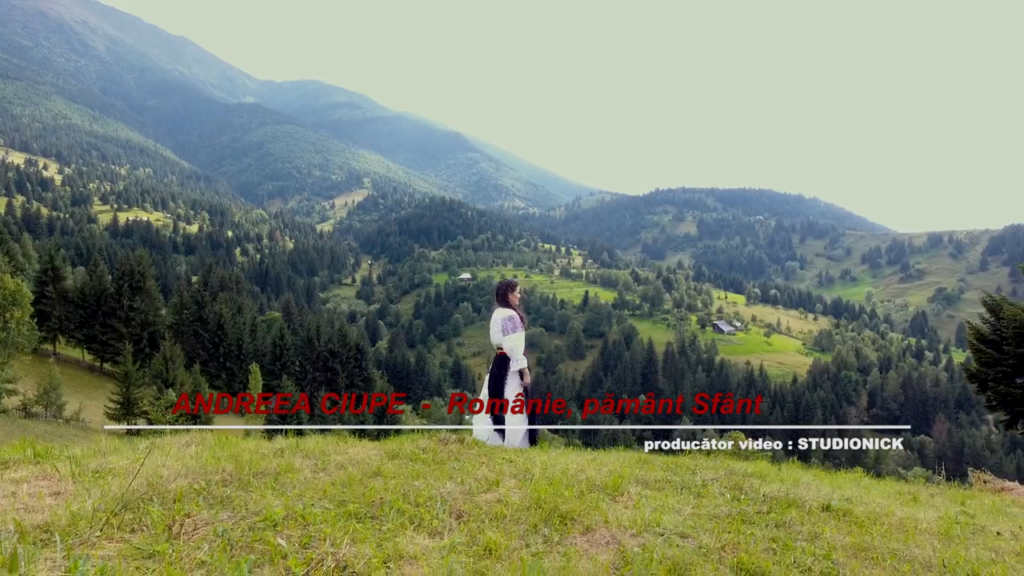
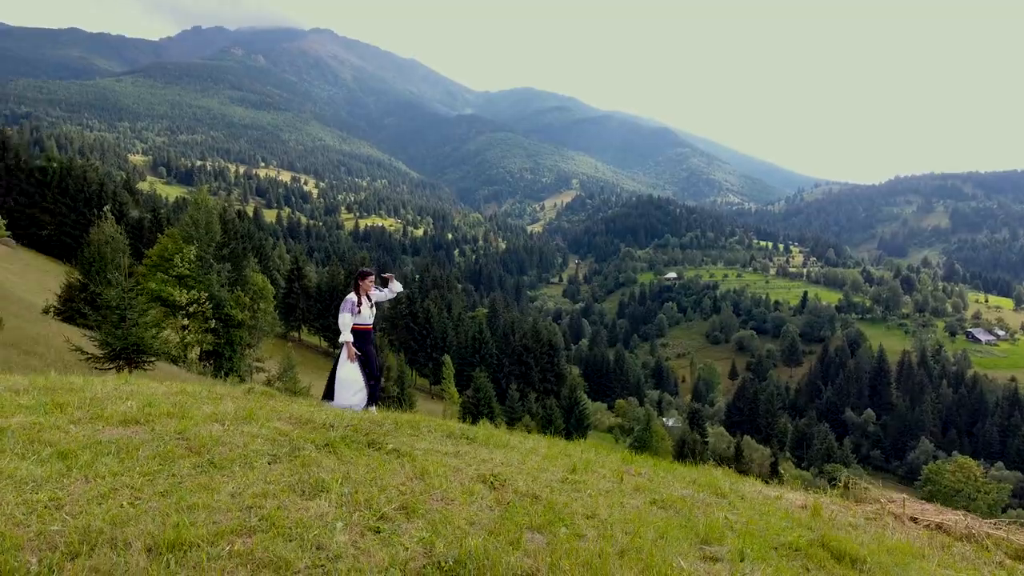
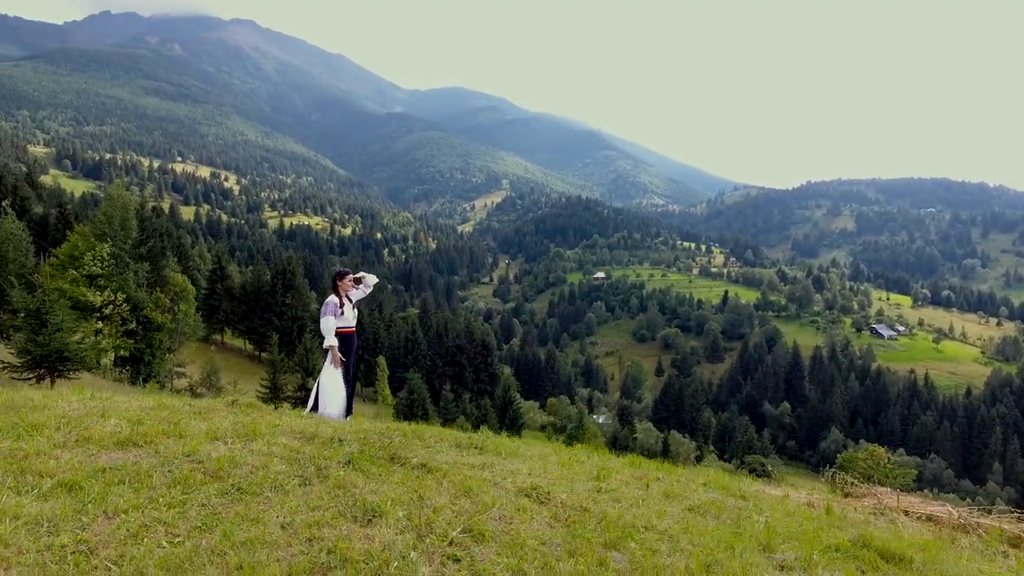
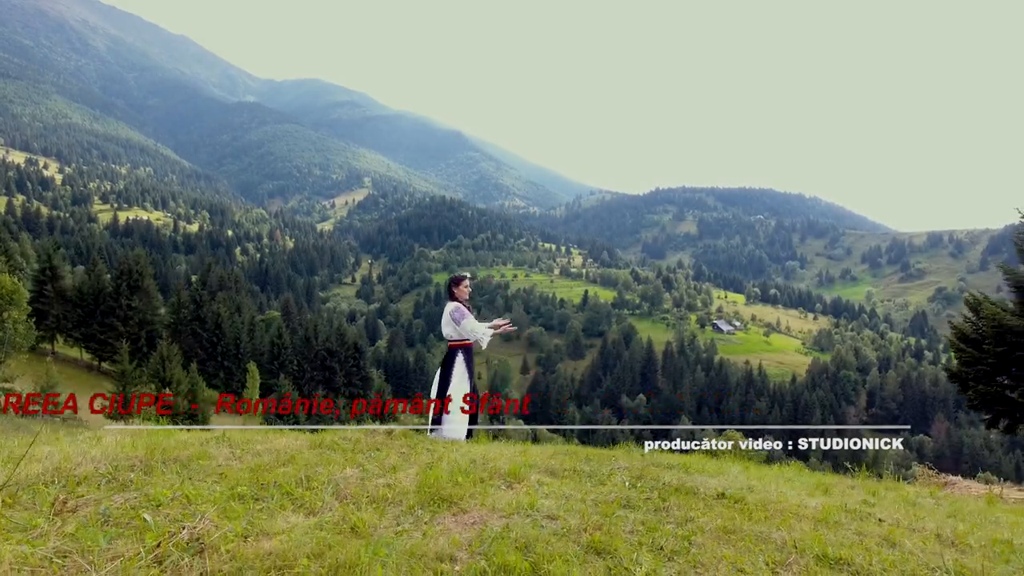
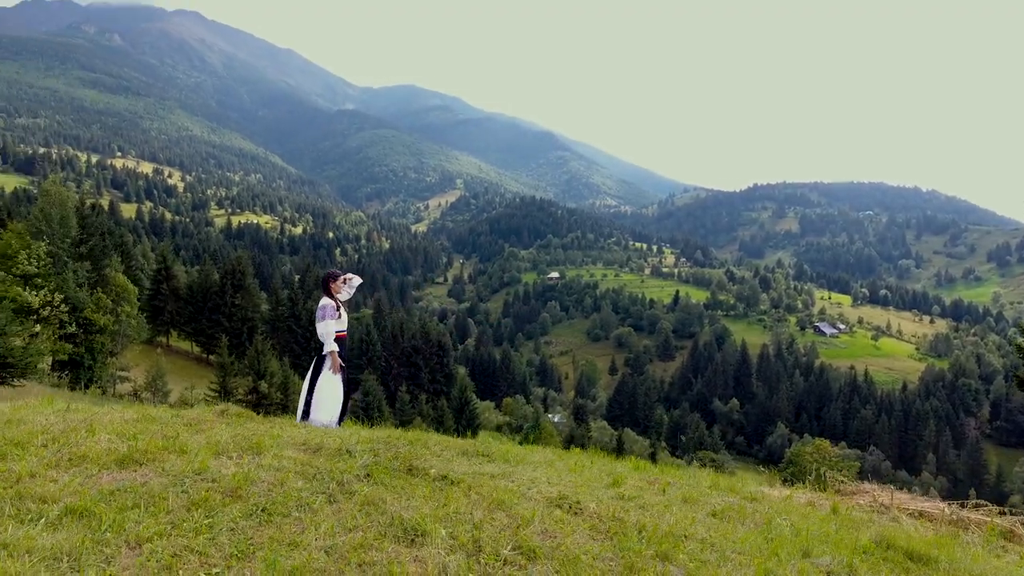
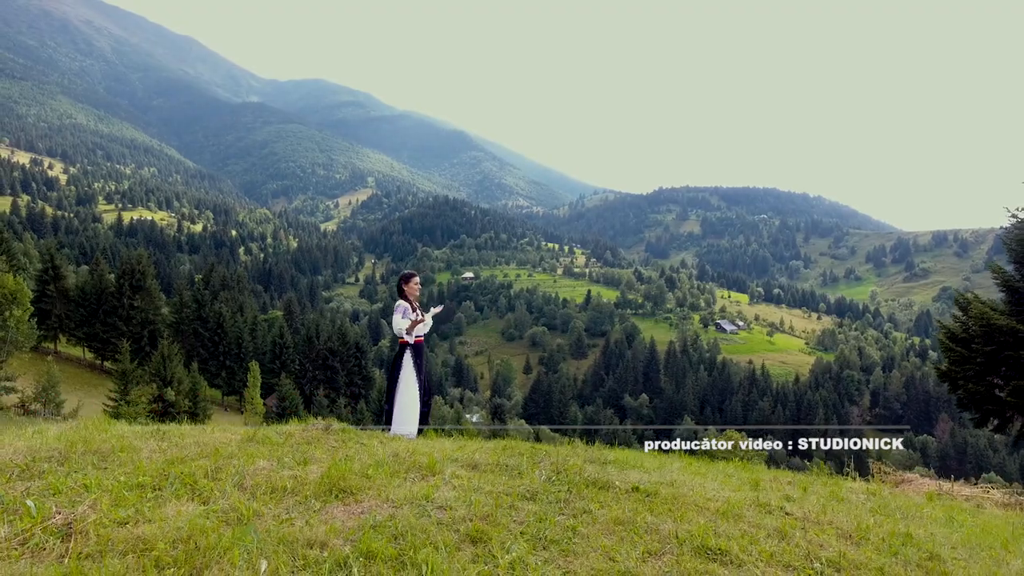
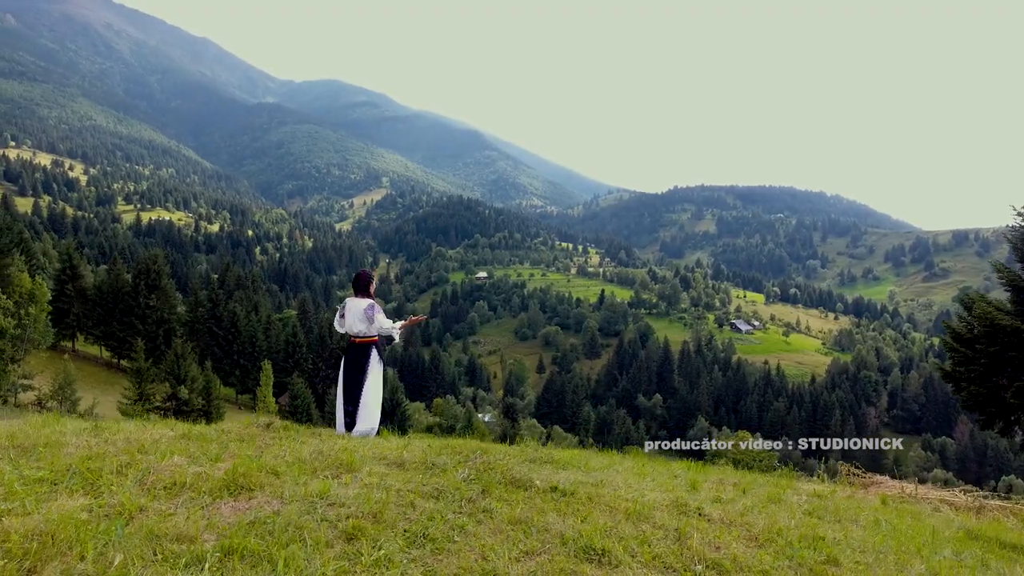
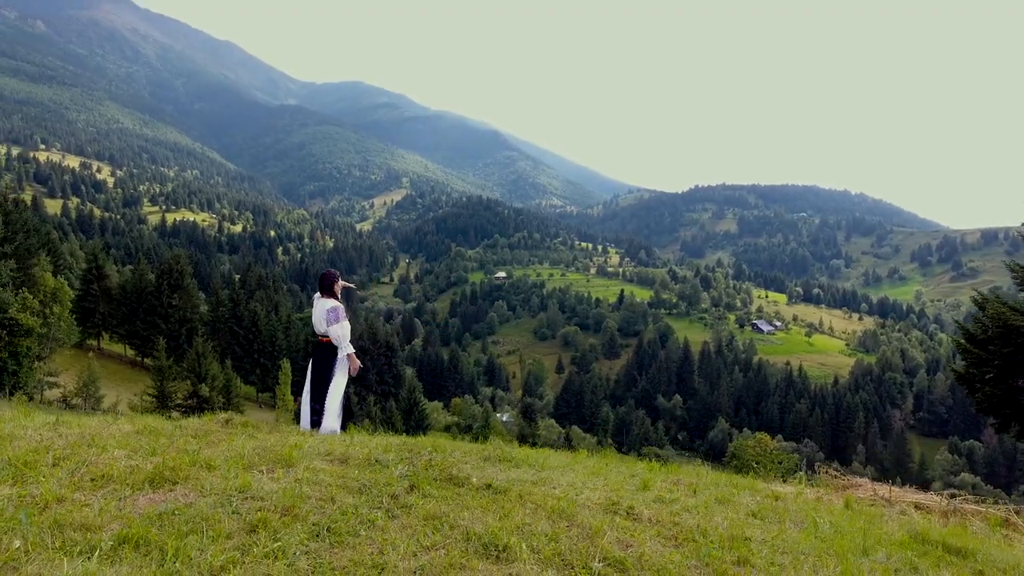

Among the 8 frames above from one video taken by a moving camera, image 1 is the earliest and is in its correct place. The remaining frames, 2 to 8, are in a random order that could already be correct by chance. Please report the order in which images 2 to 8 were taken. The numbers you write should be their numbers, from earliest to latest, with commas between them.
4, 6, 7, 8, 5, 3, 2
